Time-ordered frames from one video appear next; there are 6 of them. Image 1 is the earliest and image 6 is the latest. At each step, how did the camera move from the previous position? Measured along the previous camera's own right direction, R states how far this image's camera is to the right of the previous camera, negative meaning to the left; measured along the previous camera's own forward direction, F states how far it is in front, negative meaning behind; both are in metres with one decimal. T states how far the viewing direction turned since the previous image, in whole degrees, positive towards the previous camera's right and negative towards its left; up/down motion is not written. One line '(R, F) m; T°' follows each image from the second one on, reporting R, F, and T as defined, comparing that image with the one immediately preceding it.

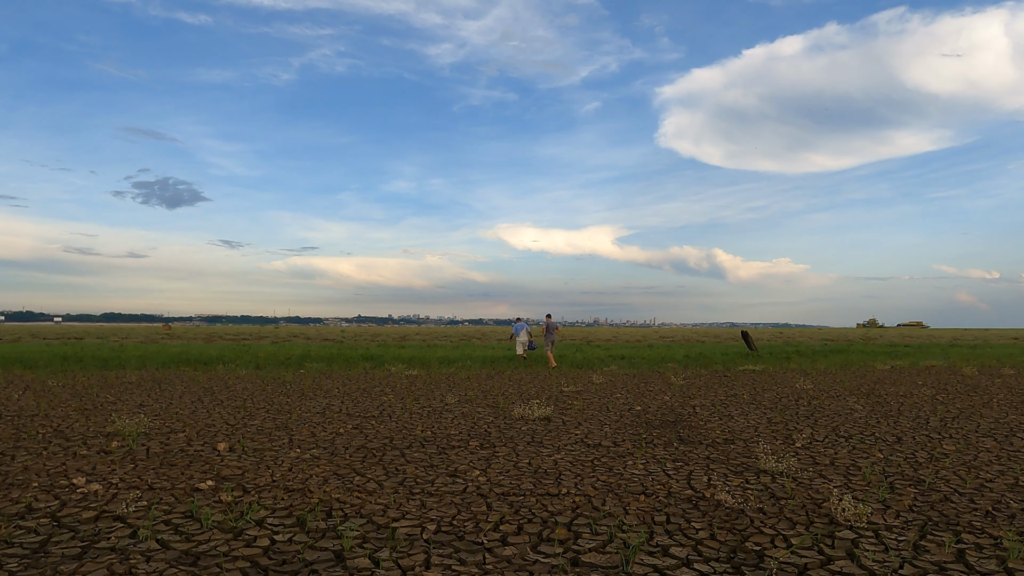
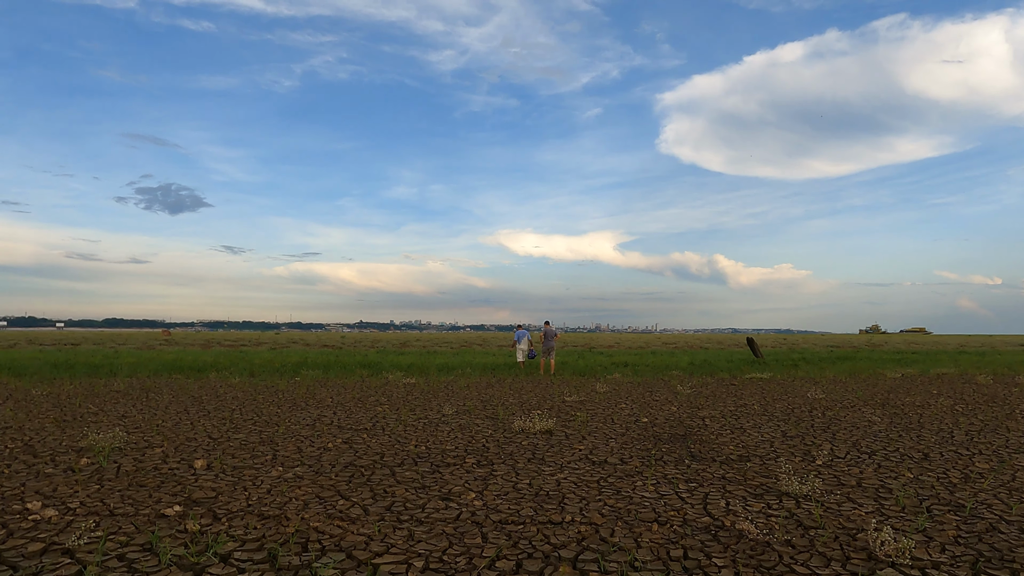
(0.0, +0.7) m; 0°
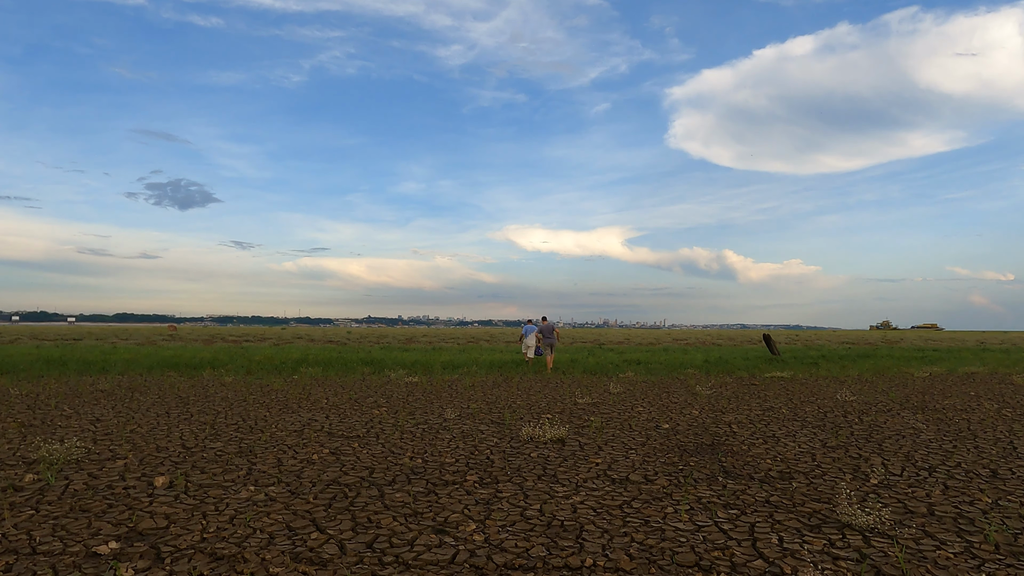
(0.0, +1.3) m; -1°
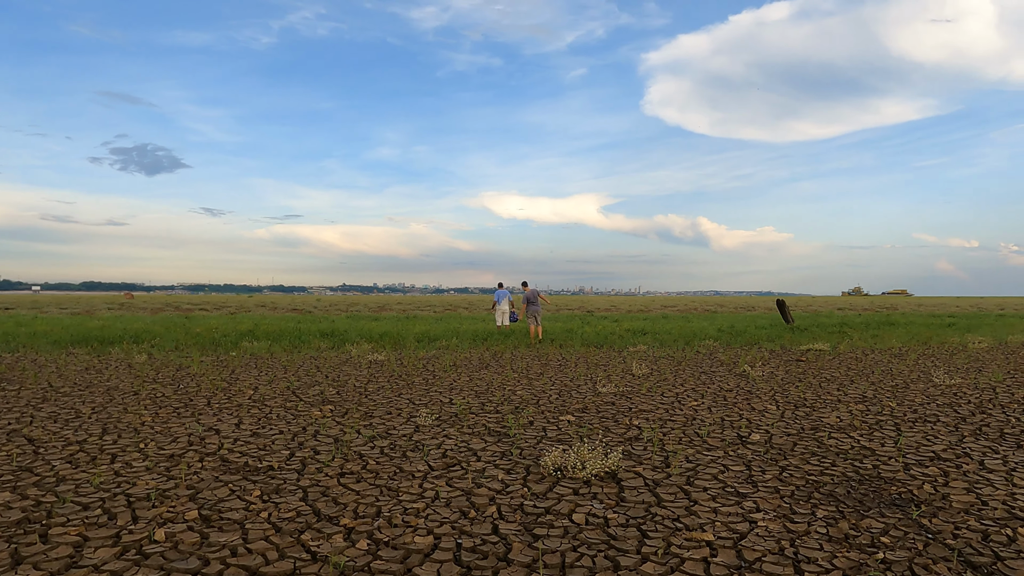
(-0.4, +4.8) m; +2°
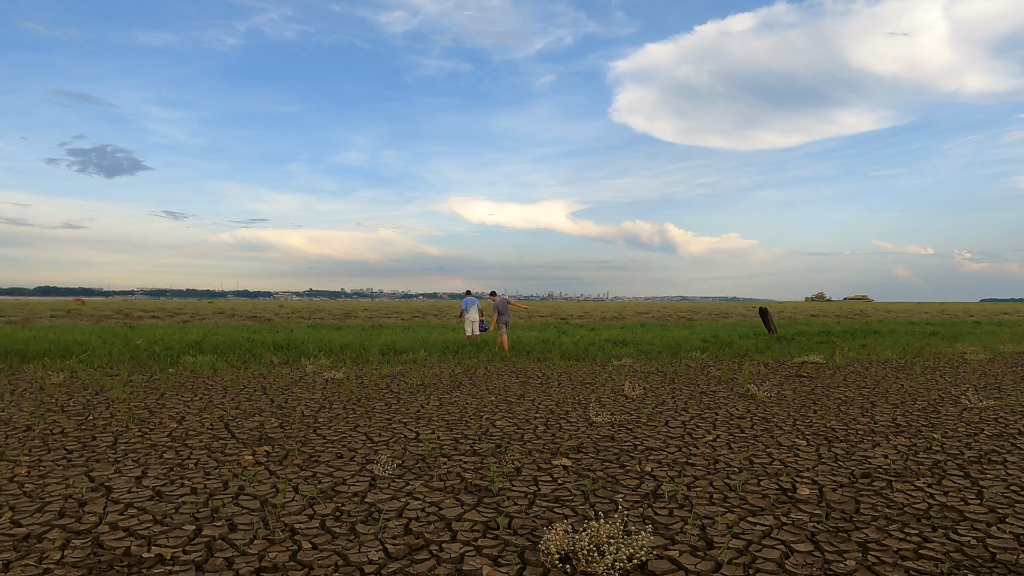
(-0.2, +2.0) m; +3°
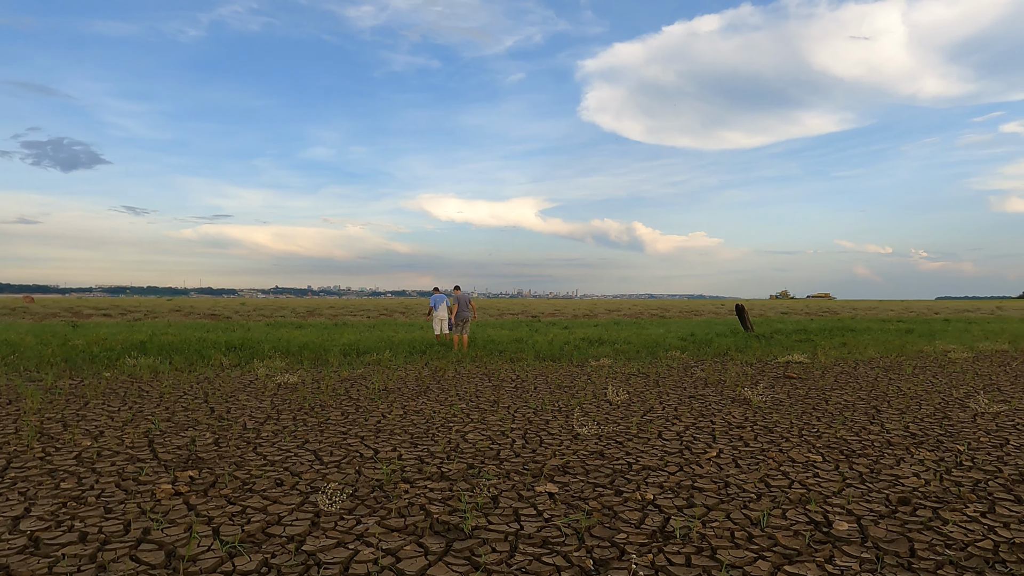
(-0.1, +1.3) m; +3°
